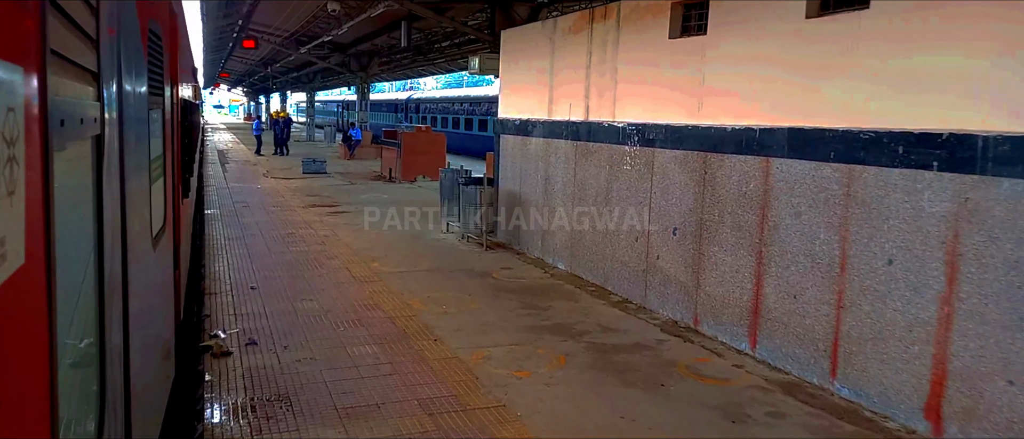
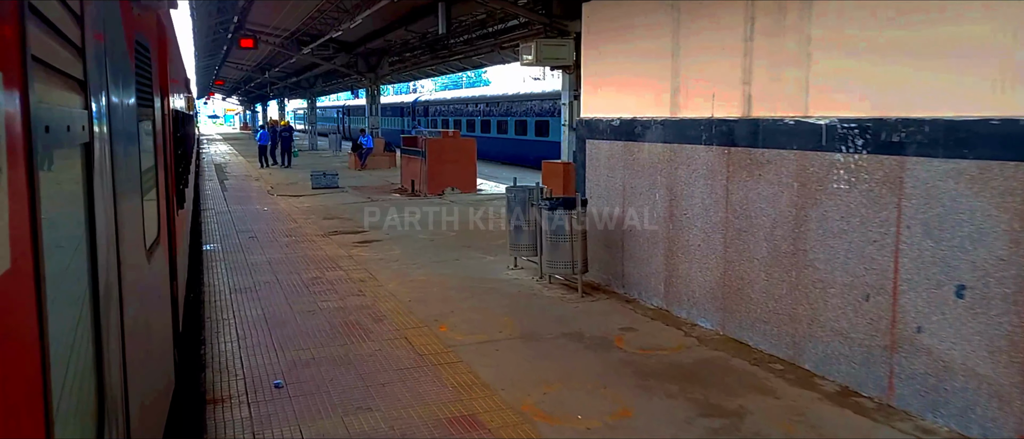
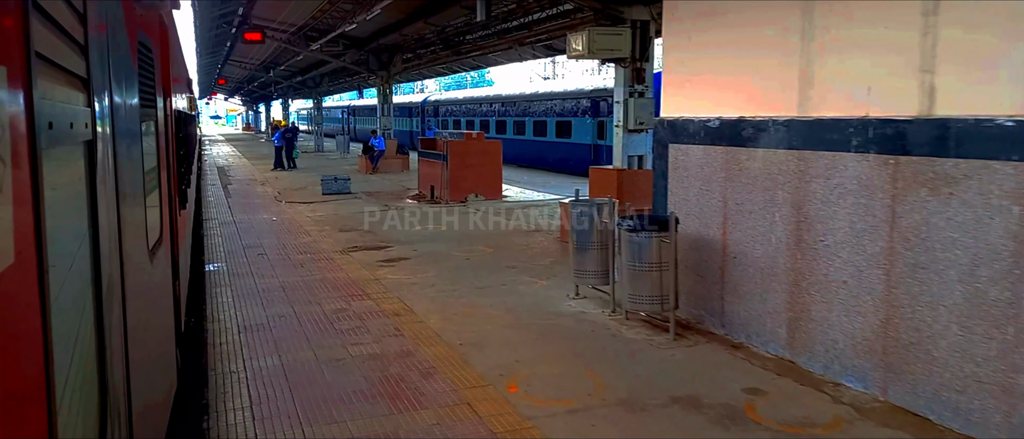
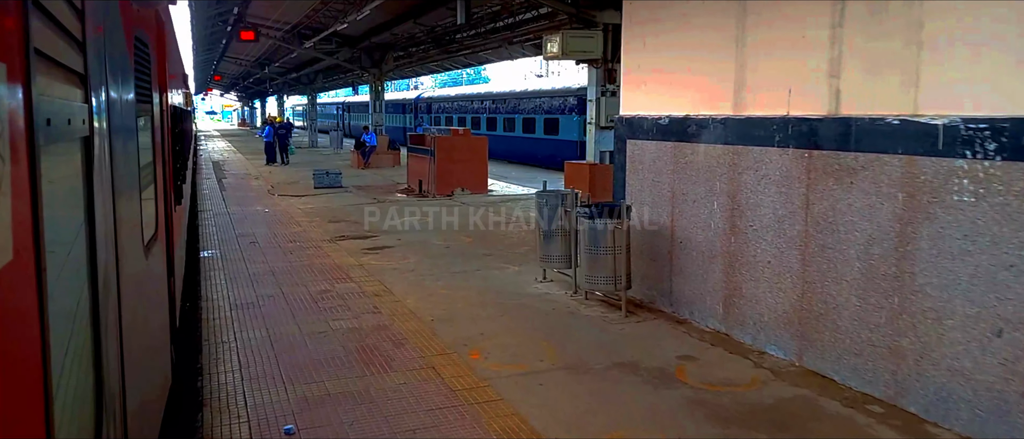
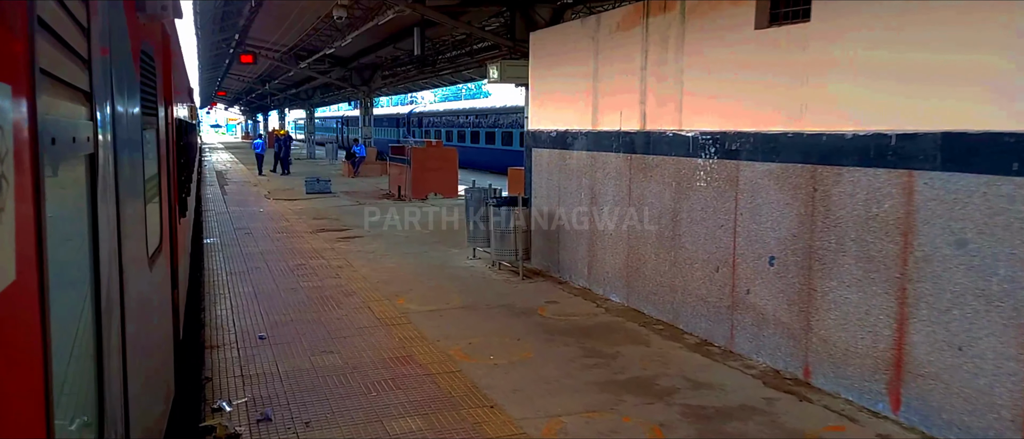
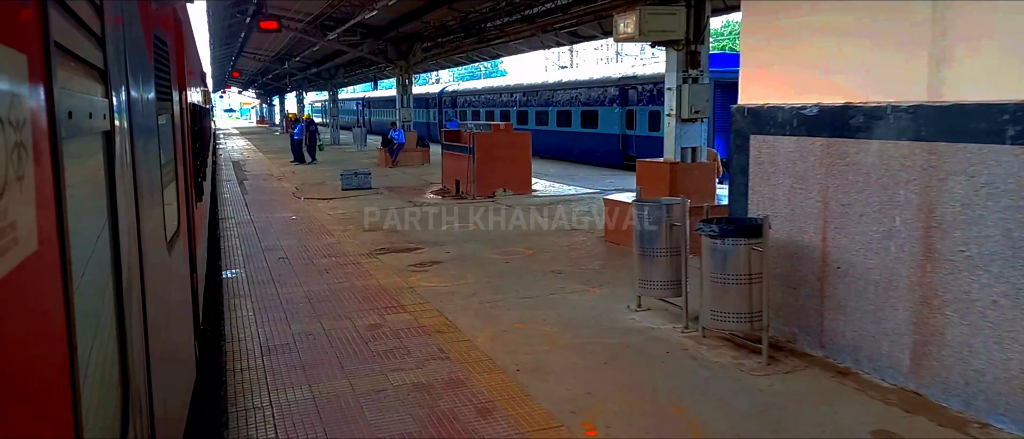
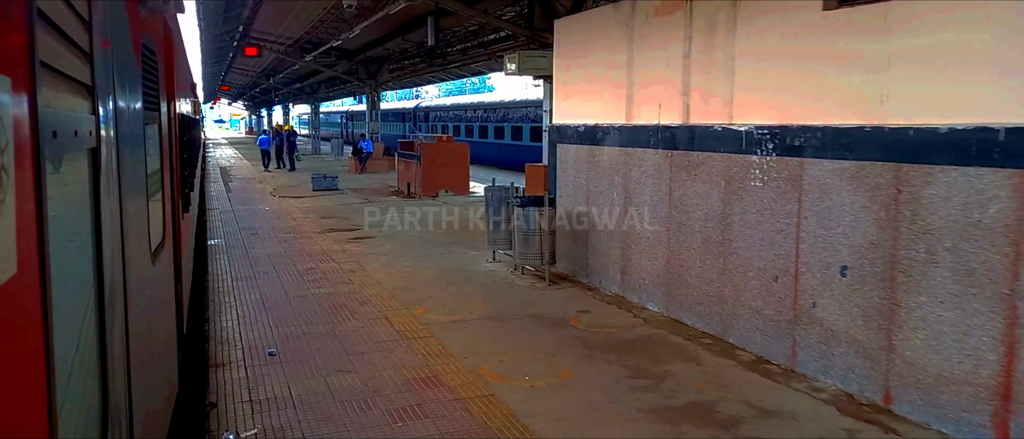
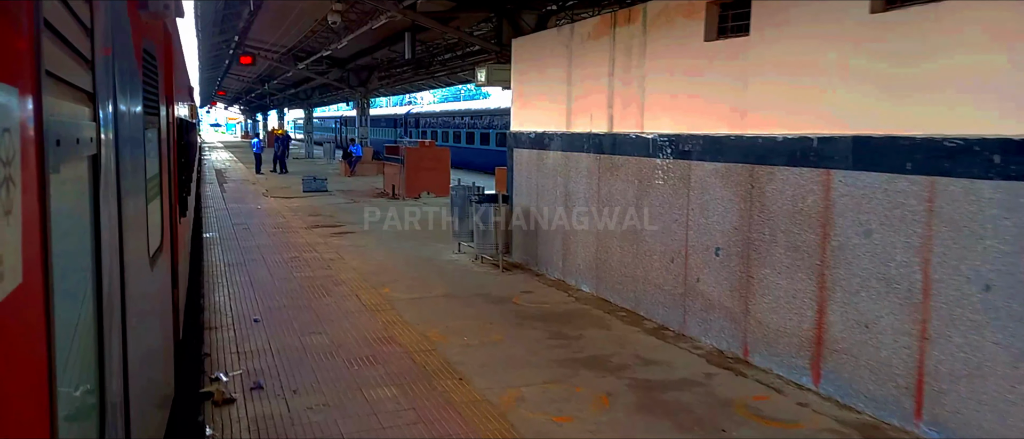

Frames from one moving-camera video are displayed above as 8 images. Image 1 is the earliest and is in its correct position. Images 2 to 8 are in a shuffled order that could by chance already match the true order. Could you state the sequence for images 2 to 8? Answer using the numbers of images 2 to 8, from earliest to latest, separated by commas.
8, 5, 7, 2, 4, 3, 6
